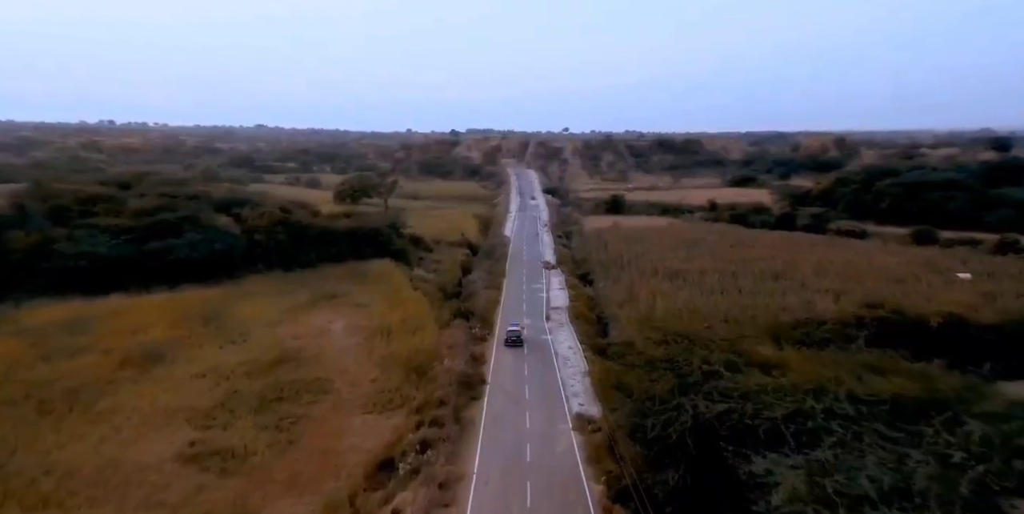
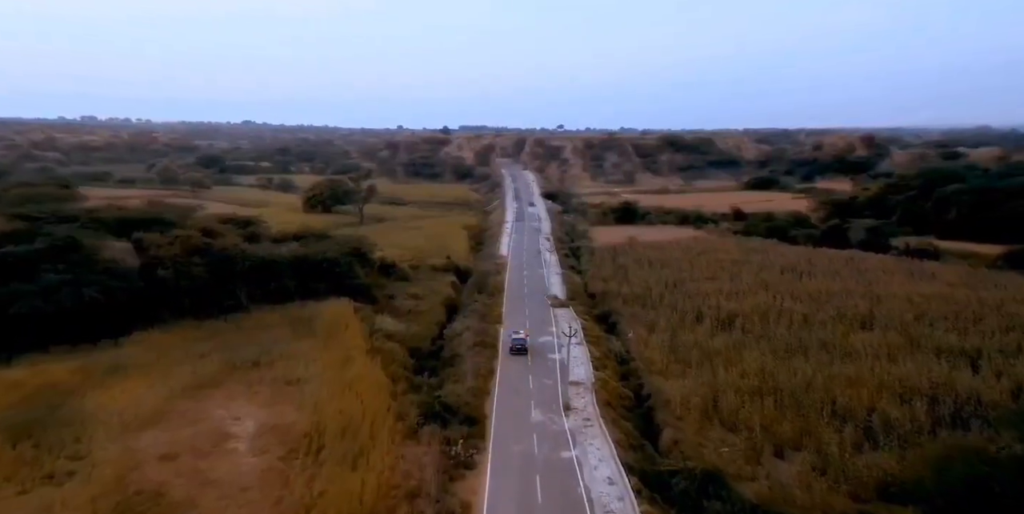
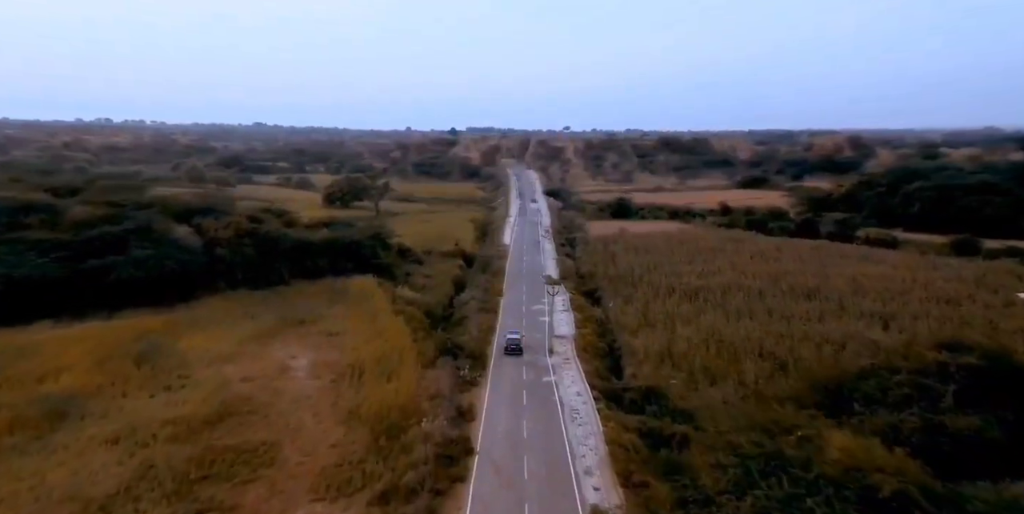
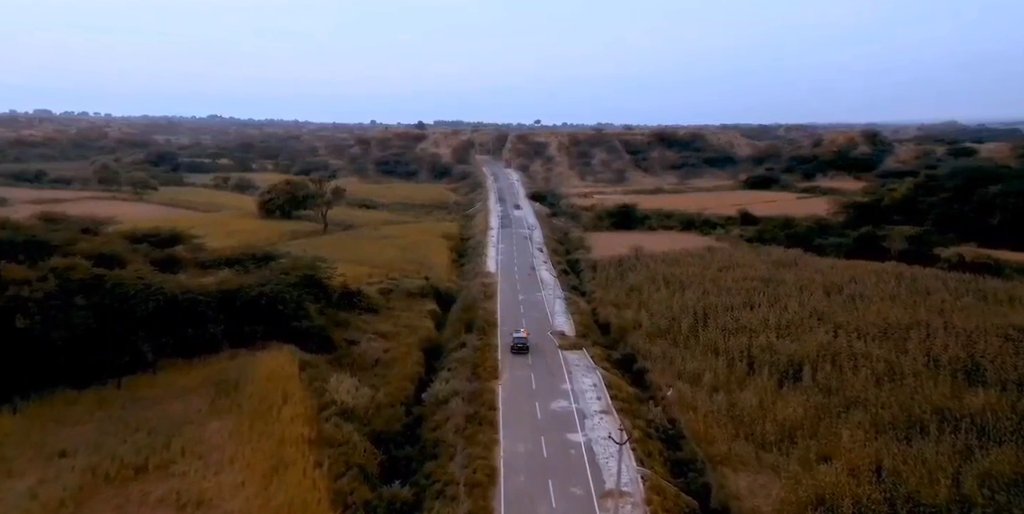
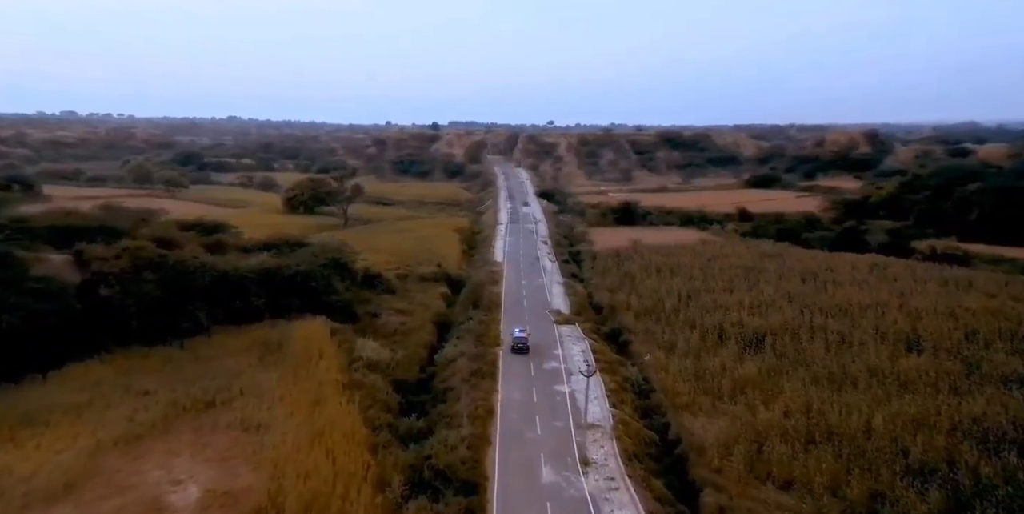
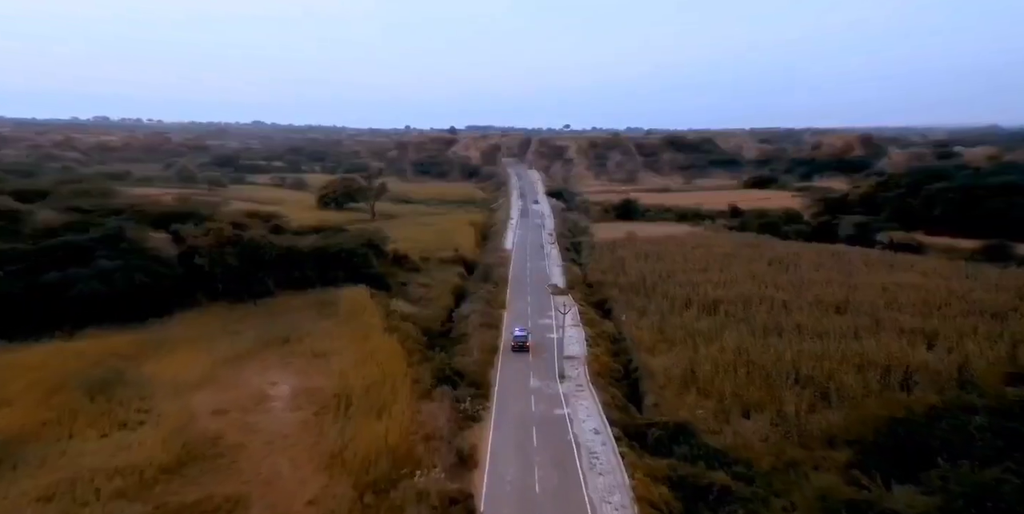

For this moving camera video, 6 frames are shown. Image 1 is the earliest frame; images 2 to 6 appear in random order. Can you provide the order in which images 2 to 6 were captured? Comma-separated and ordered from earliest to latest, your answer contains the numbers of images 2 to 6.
3, 6, 2, 5, 4
